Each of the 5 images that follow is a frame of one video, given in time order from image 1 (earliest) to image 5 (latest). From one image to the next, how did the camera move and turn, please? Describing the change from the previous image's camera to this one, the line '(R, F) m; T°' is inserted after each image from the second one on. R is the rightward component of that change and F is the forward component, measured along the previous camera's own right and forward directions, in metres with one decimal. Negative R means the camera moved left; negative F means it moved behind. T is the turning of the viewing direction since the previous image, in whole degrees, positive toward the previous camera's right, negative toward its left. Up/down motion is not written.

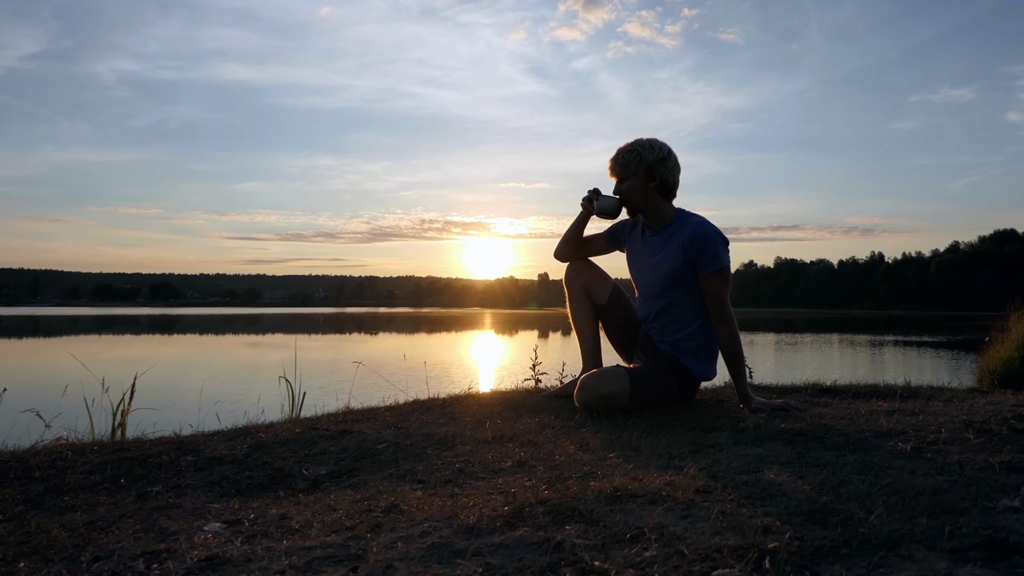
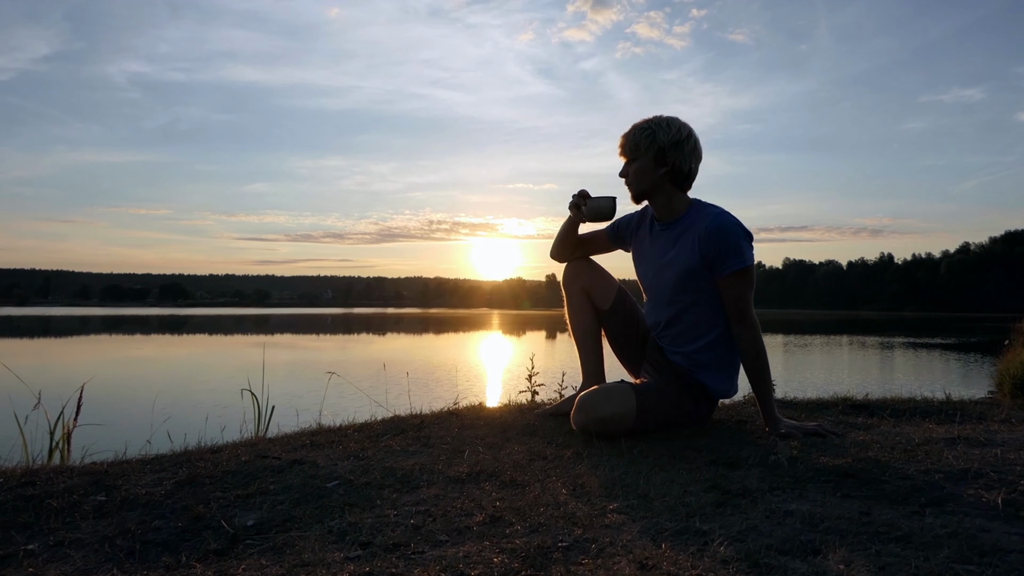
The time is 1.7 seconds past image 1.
(+0.1, +0.6) m; -1°
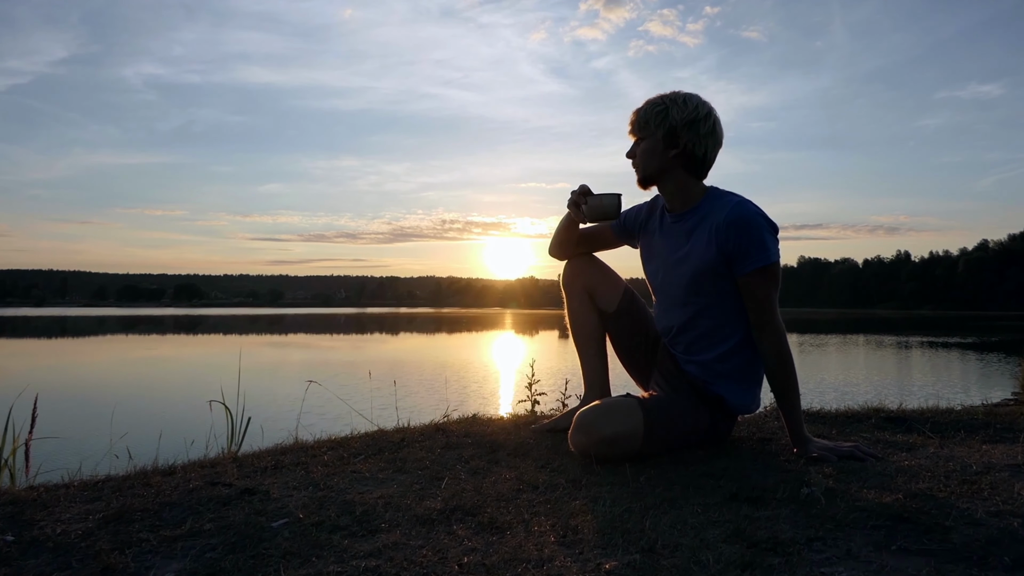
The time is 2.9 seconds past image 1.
(+0.1, +0.4) m; -1°
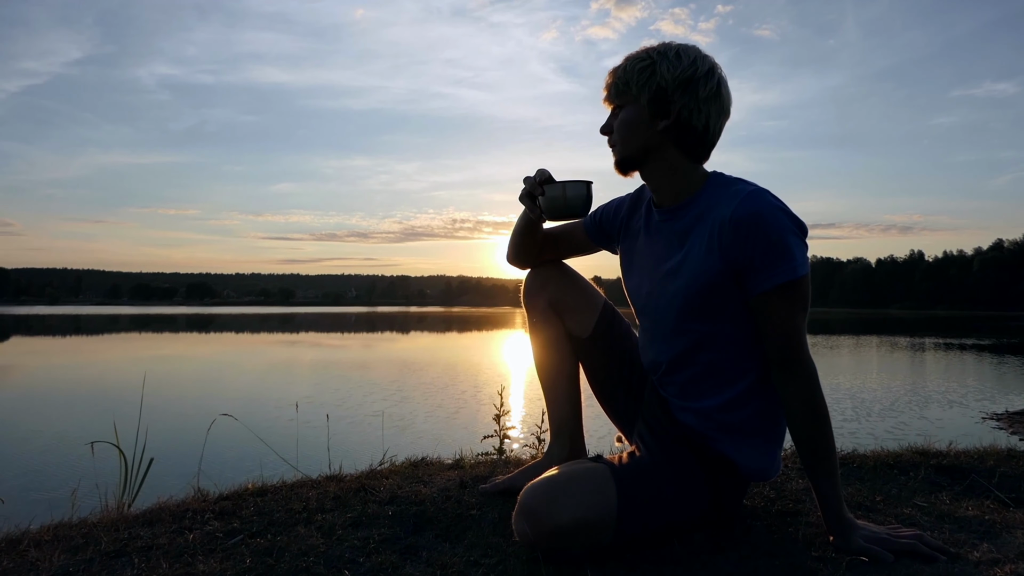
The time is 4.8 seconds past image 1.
(+0.3, +0.8) m; -1°
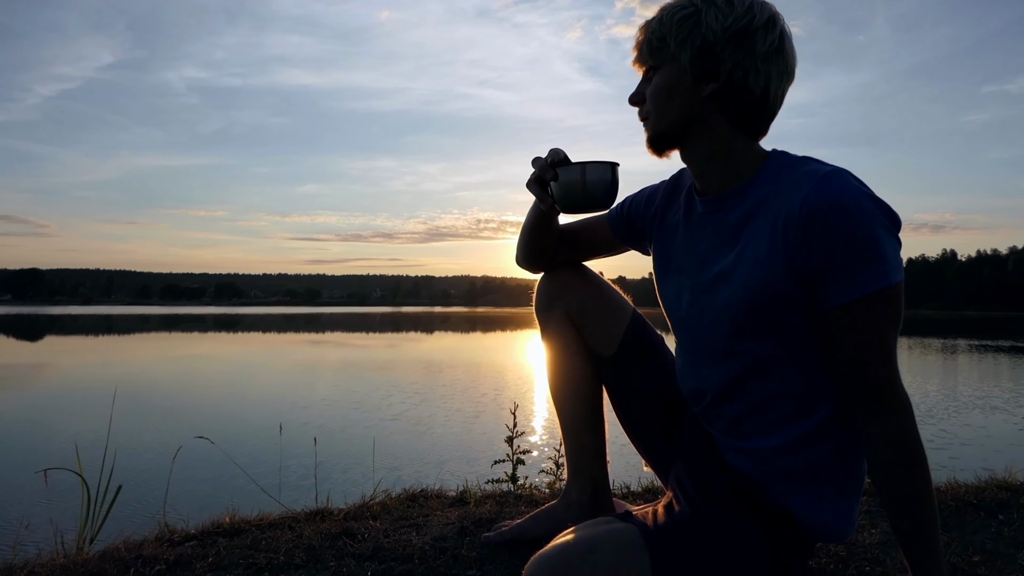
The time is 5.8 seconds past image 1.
(0.0, +0.5) m; -2°
